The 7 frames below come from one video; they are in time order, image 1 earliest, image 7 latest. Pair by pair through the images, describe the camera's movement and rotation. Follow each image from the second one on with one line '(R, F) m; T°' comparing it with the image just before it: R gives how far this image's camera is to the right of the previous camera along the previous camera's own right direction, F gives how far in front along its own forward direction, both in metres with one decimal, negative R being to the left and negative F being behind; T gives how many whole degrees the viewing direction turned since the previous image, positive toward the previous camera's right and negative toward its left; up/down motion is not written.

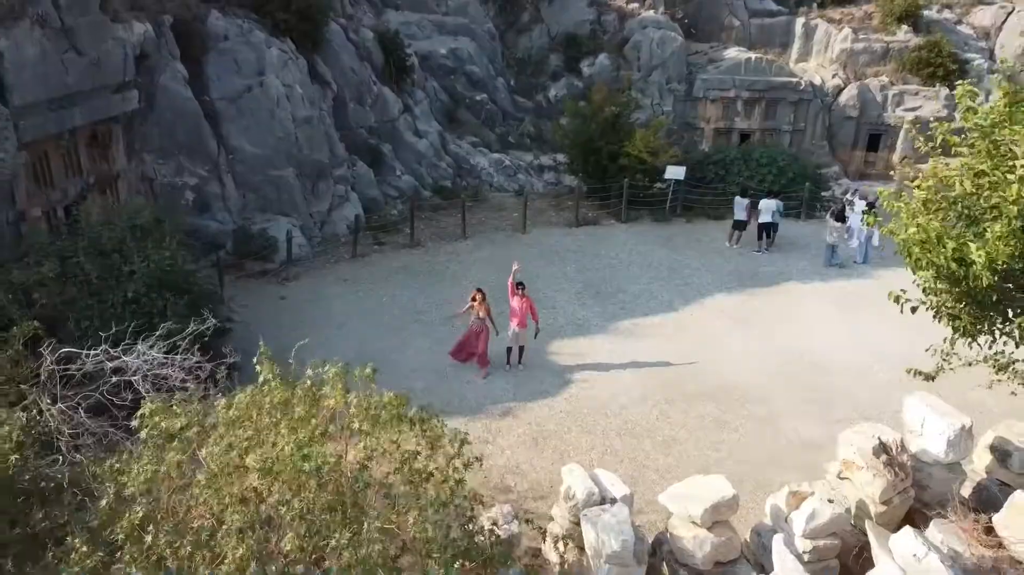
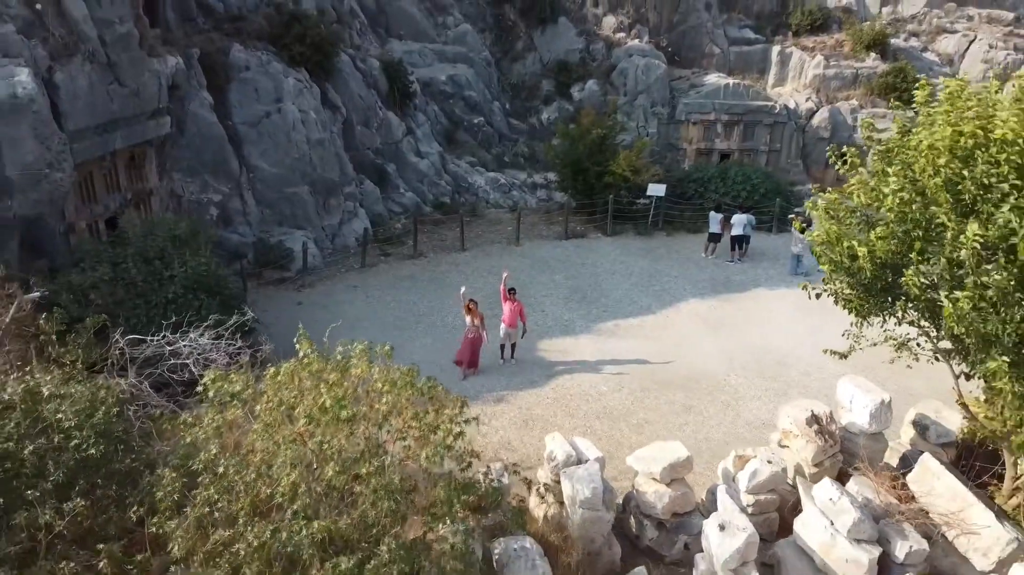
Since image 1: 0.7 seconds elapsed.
(+0.1, -1.2) m; 0°
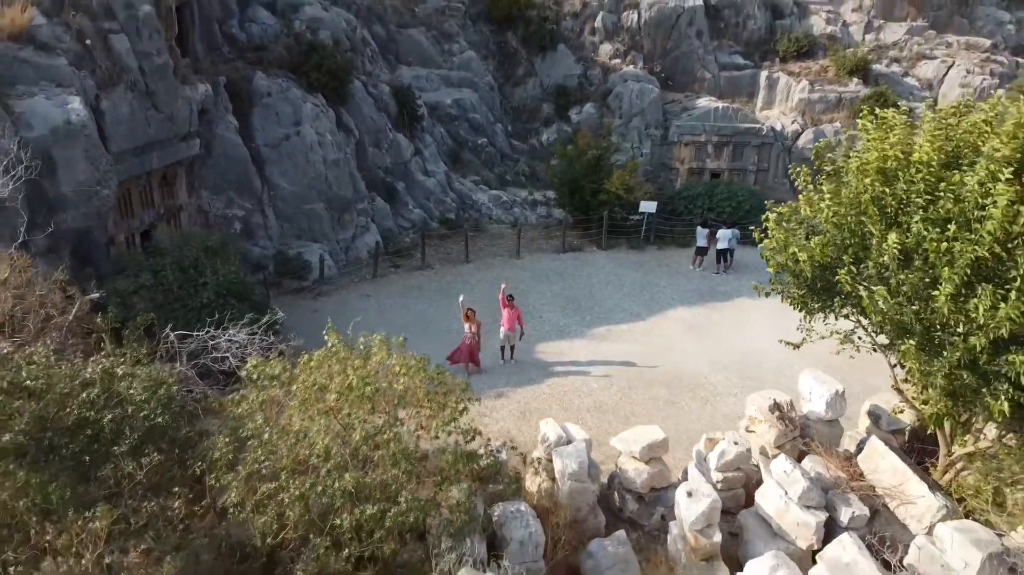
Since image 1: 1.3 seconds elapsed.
(+0.1, -1.1) m; 0°
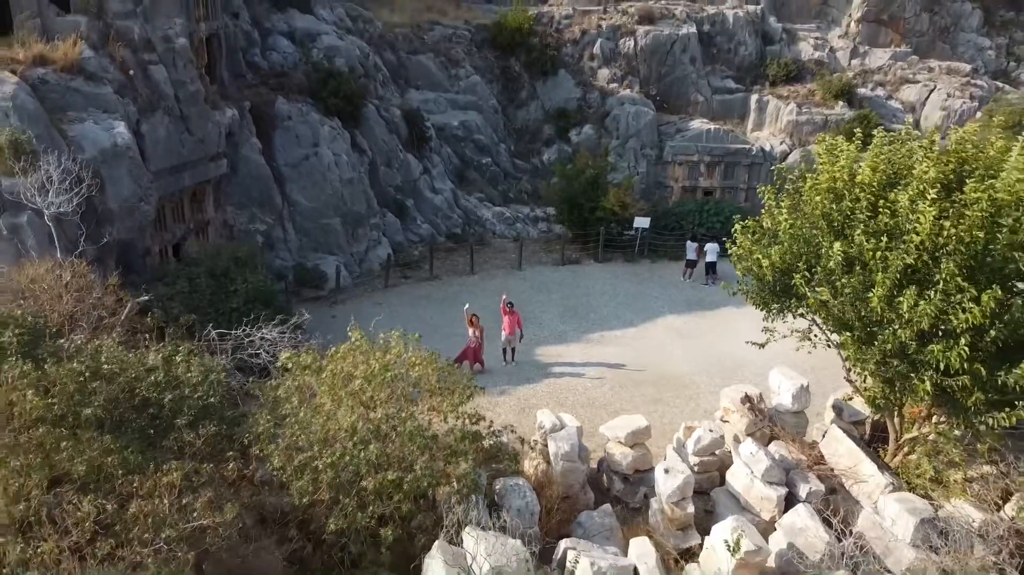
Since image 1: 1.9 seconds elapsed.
(0.0, -1.1) m; 0°
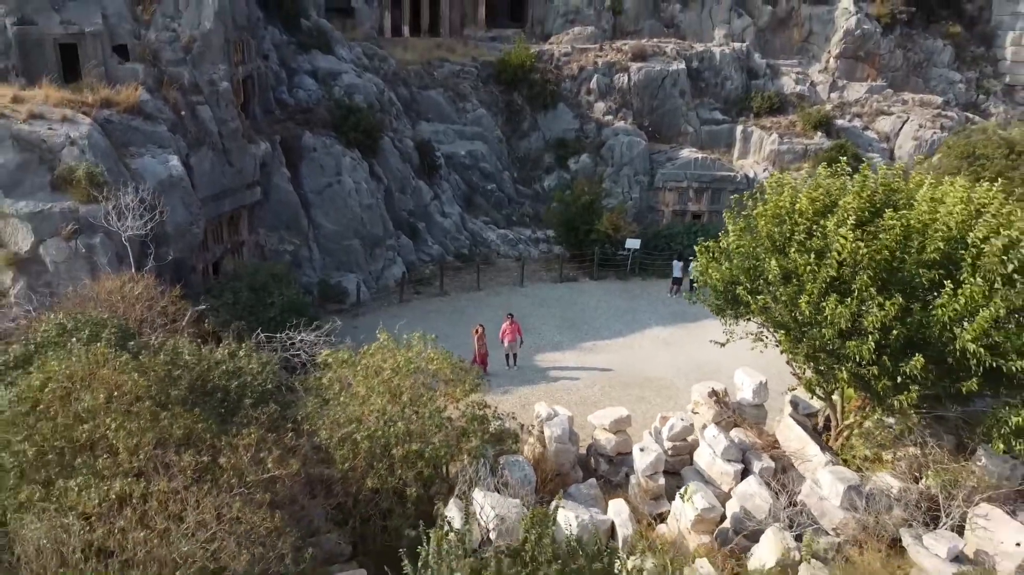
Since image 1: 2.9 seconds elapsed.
(0.0, -1.7) m; 0°
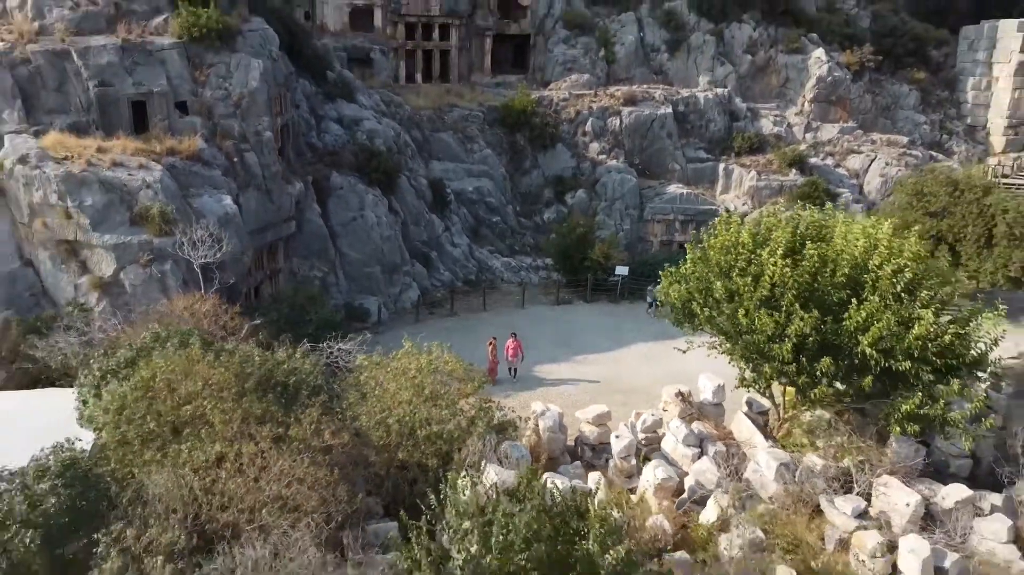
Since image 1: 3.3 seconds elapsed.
(+0.1, -2.4) m; 0°
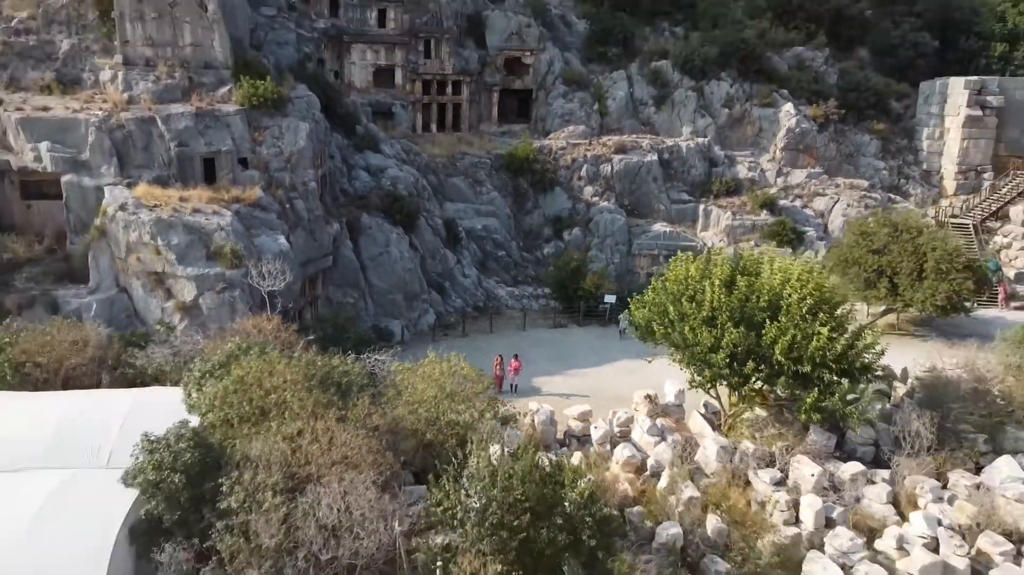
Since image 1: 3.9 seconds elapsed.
(+0.1, -3.5) m; 0°
